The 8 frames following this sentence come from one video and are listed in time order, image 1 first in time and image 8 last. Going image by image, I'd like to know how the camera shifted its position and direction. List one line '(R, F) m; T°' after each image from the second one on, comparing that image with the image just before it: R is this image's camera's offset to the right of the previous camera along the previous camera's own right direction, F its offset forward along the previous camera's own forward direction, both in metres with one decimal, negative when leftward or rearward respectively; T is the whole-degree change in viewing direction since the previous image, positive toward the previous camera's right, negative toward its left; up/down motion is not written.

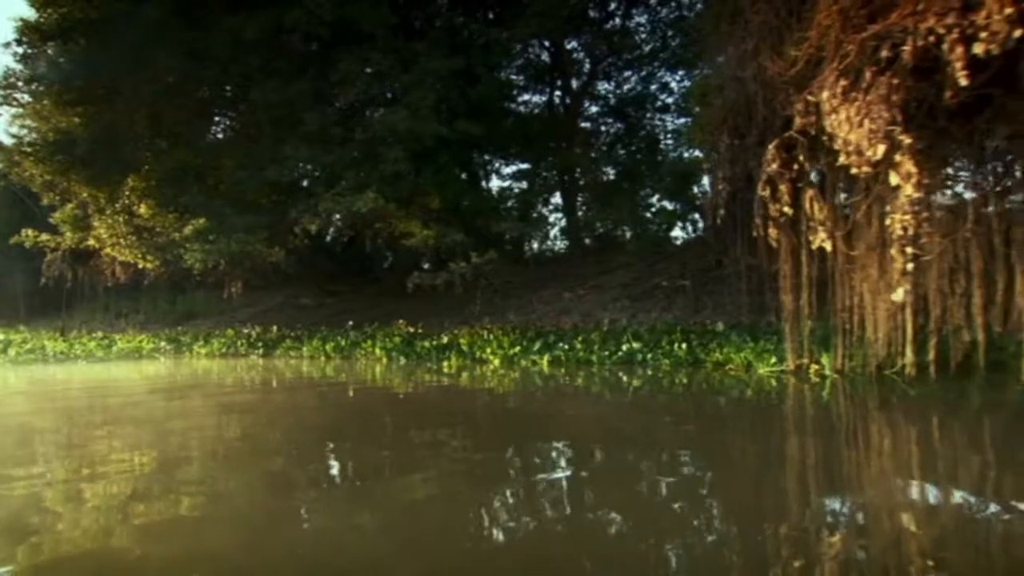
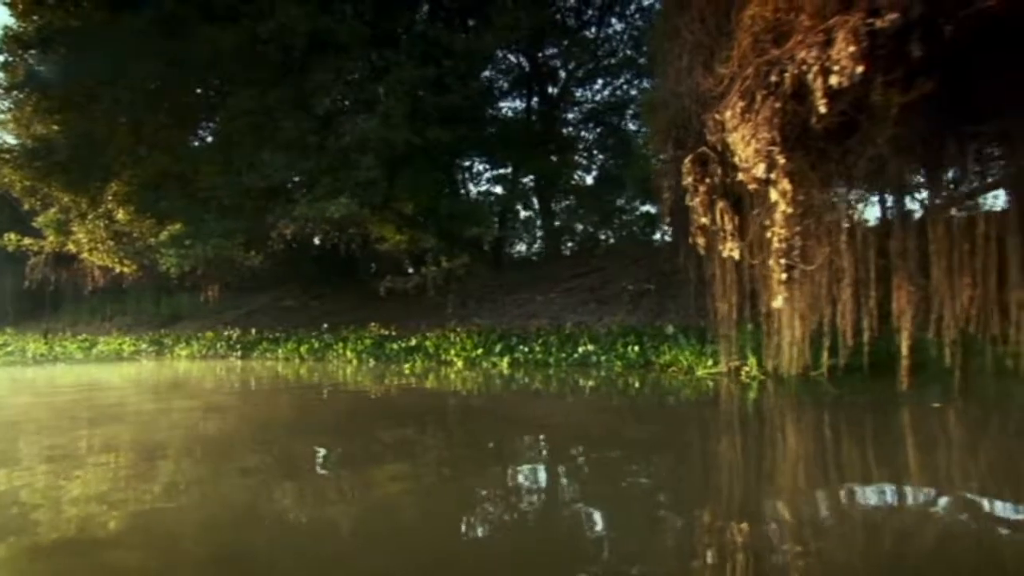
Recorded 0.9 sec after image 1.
(+0.6, -0.3) m; 0°
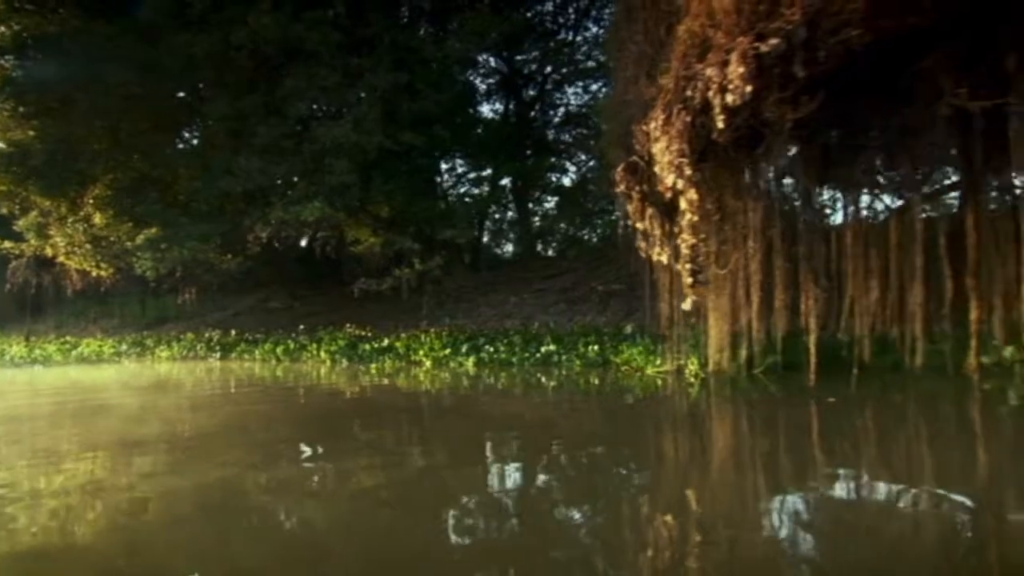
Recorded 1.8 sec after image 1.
(+0.5, -0.2) m; 0°
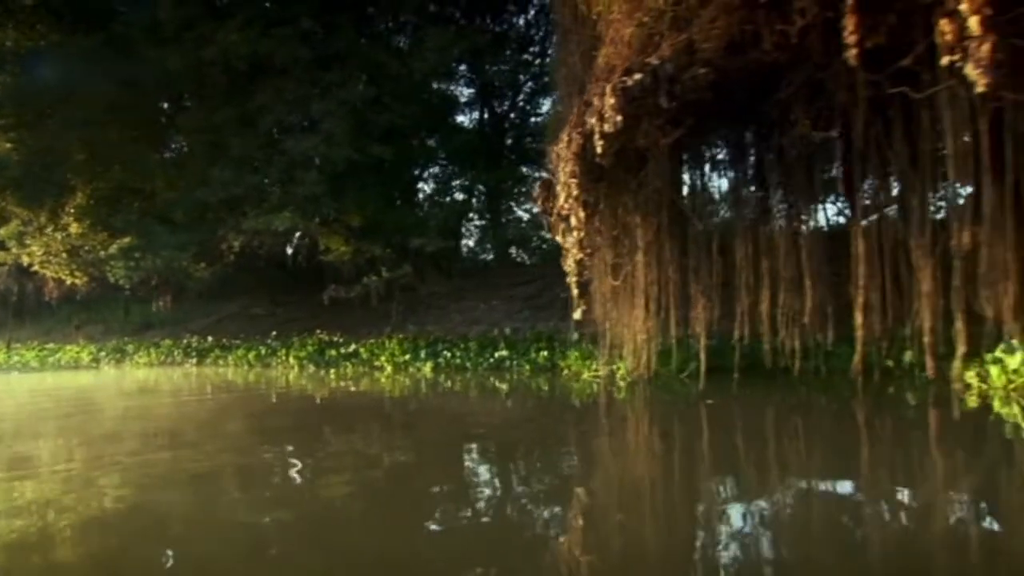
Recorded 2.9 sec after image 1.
(+0.8, -0.3) m; 0°
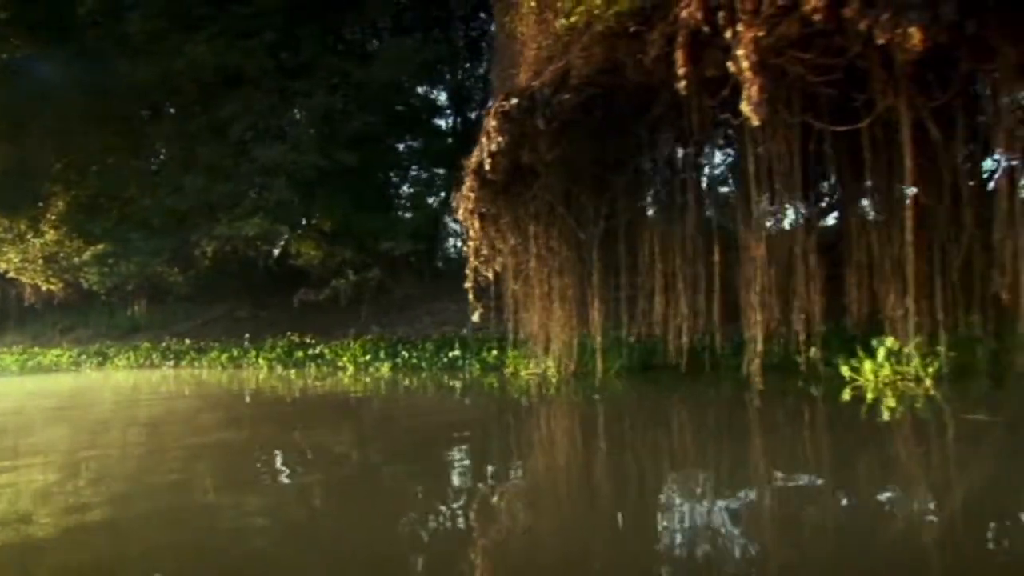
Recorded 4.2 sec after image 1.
(+0.8, -0.4) m; 0°
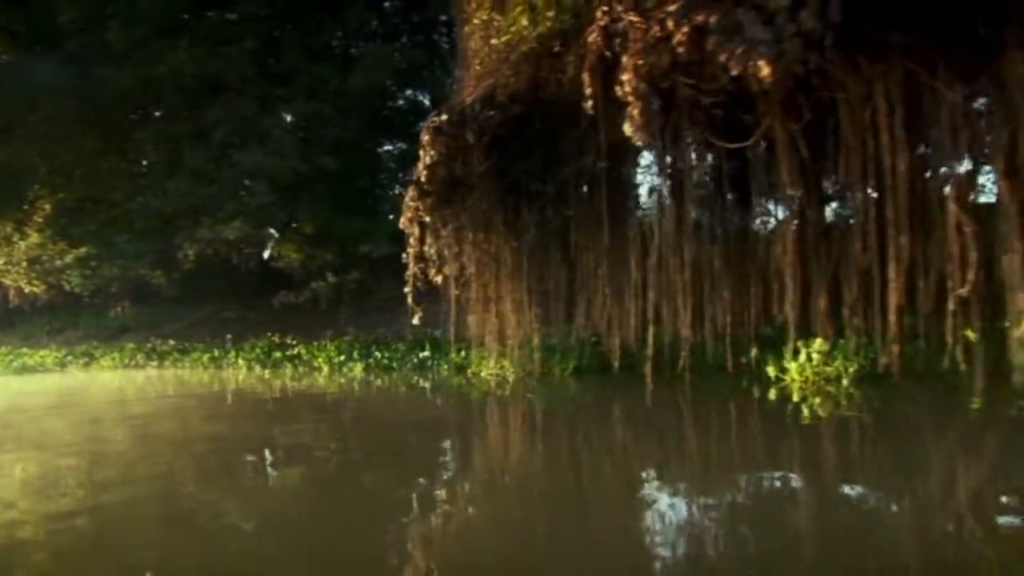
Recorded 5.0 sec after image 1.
(+0.6, -0.3) m; 0°
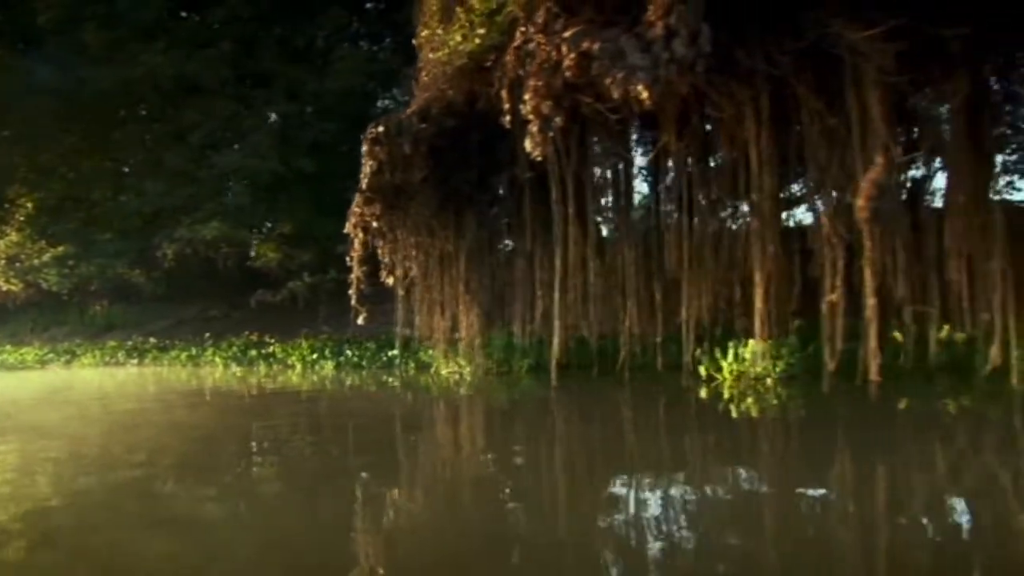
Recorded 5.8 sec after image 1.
(+0.5, -0.2) m; 0°
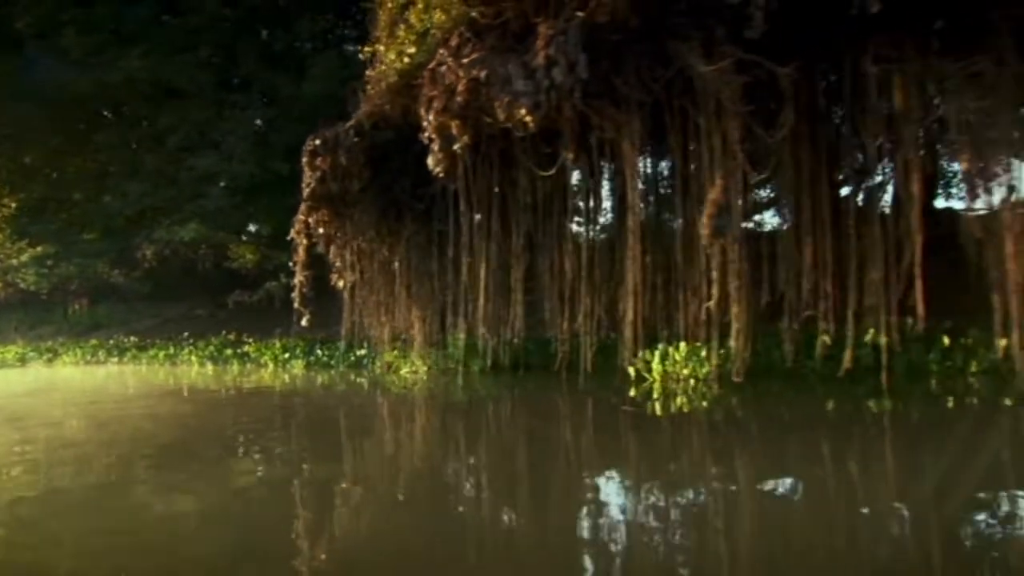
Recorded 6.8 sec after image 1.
(+0.6, -0.3) m; 0°
